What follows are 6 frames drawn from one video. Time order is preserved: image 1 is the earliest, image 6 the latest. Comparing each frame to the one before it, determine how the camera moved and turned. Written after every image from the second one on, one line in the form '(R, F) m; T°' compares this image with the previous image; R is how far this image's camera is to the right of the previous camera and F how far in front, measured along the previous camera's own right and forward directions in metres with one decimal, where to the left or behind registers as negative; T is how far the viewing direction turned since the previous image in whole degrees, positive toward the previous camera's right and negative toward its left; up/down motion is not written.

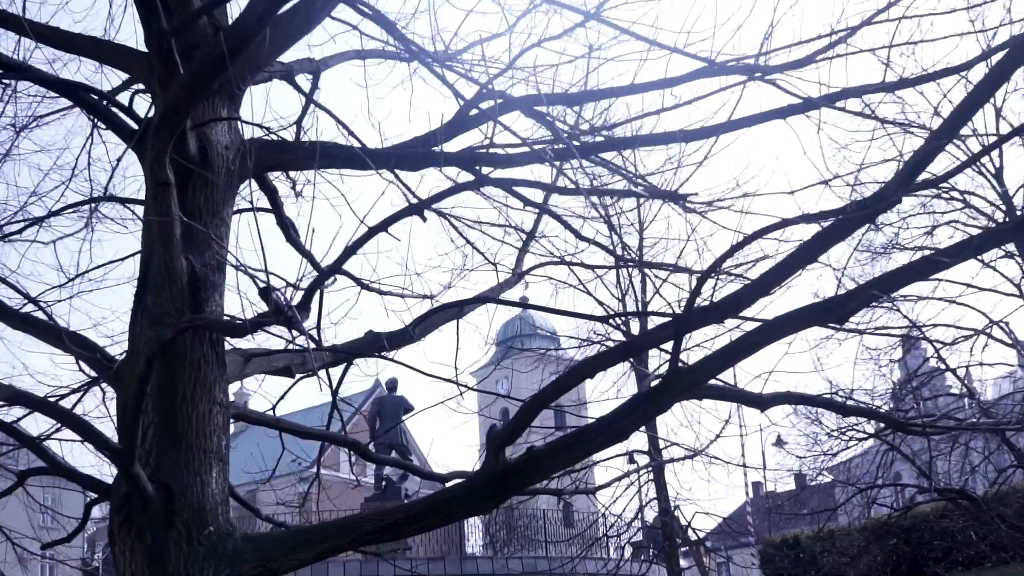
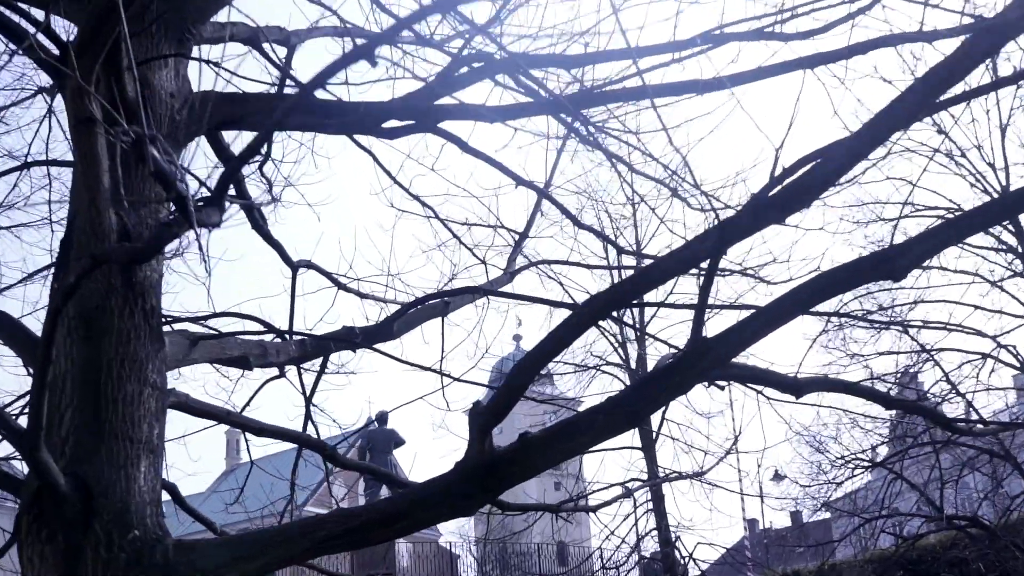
(0.0, +0.8) m; 0°
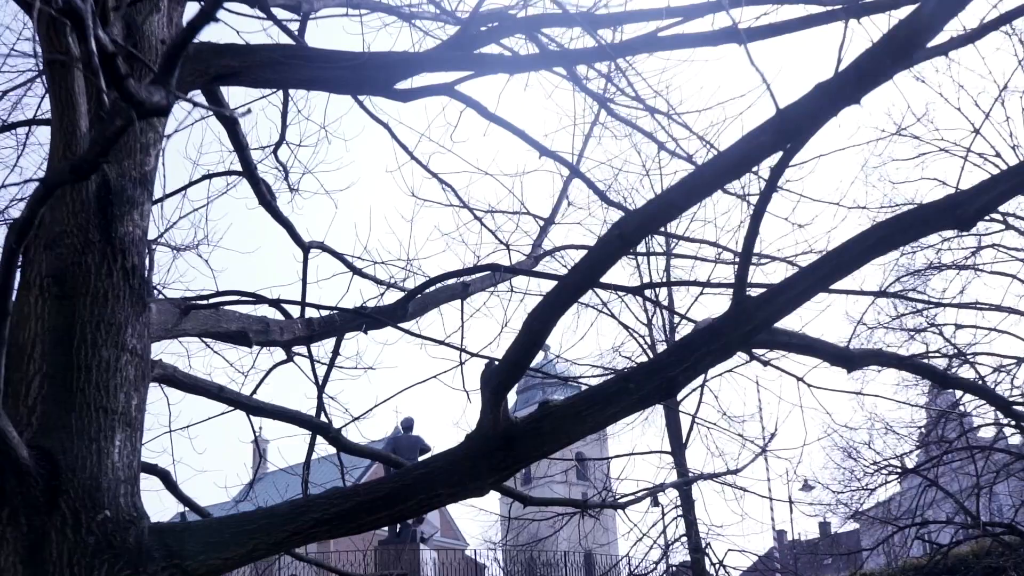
(0.0, +0.4) m; -1°
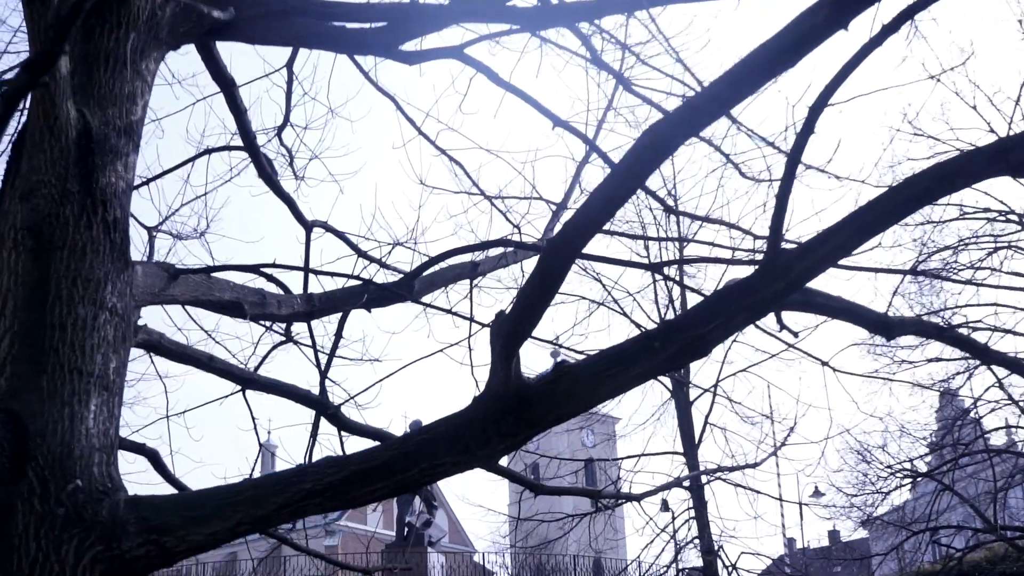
(0.0, +0.3) m; -1°
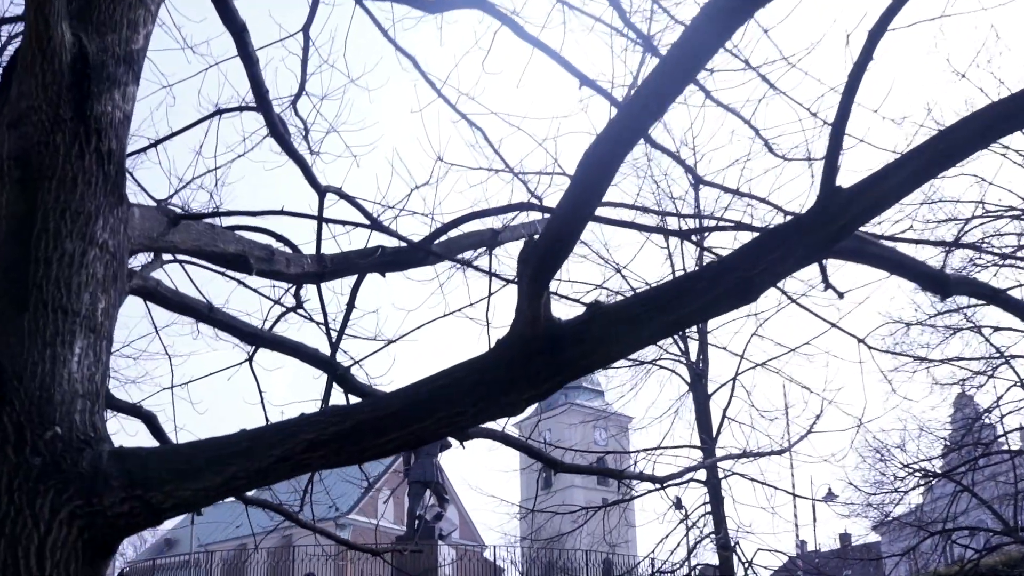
(0.0, +0.3) m; -1°
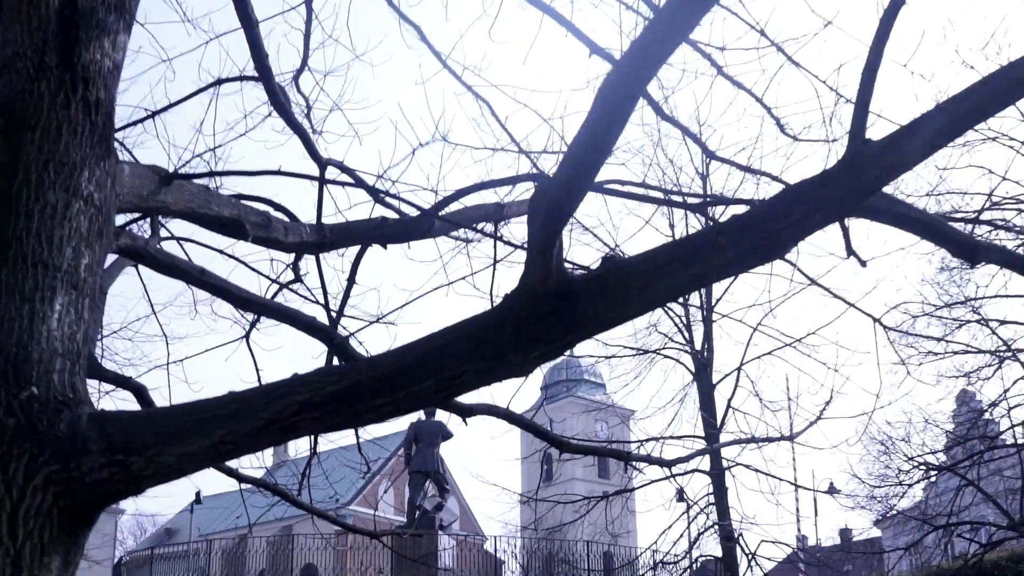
(0.0, +0.2) m; 0°
